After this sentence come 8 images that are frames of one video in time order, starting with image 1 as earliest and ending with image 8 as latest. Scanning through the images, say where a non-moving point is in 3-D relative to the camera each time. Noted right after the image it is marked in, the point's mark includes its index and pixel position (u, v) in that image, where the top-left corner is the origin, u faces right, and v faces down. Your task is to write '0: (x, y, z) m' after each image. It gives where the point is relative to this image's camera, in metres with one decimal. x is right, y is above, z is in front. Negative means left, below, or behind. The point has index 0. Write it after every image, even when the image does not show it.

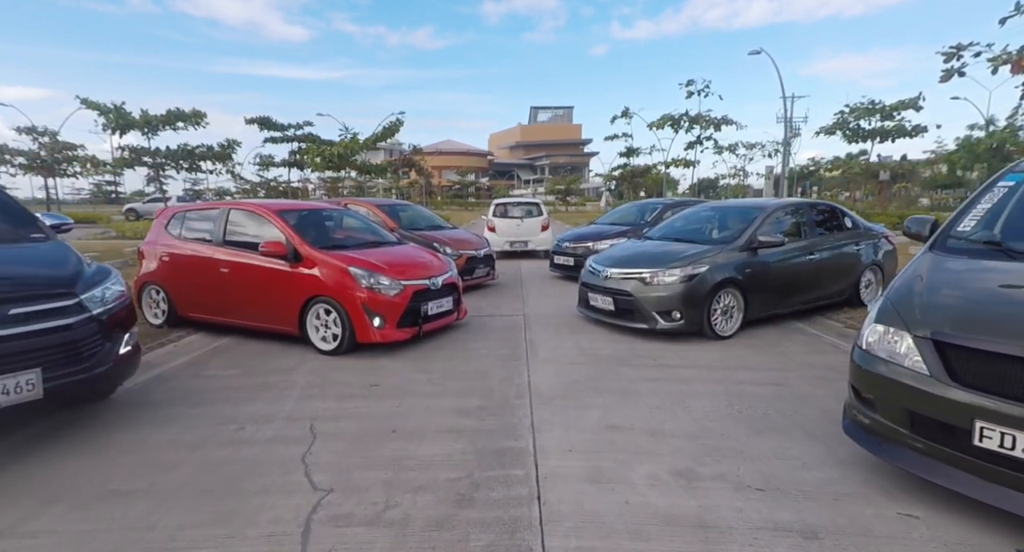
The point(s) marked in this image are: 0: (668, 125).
0: (+6.6, +6.4, +18.8) m
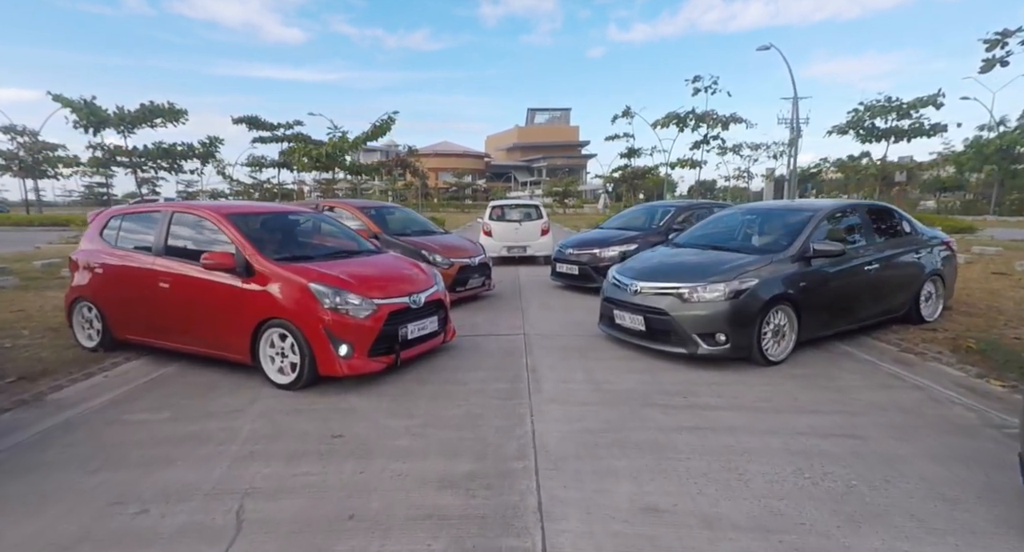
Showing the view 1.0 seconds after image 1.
0: (+6.5, +6.2, +18.1) m
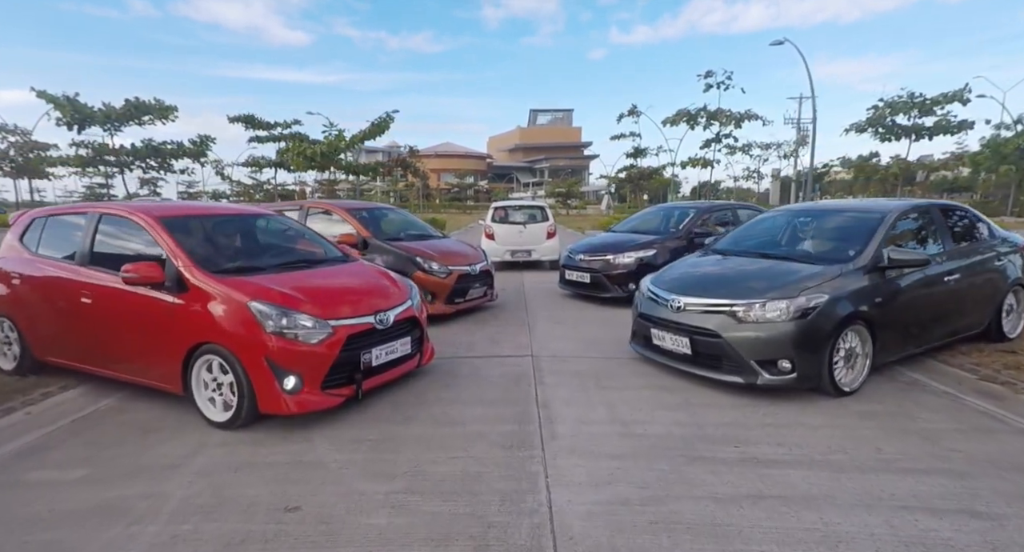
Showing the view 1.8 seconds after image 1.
0: (+6.7, +6.0, +17.3) m
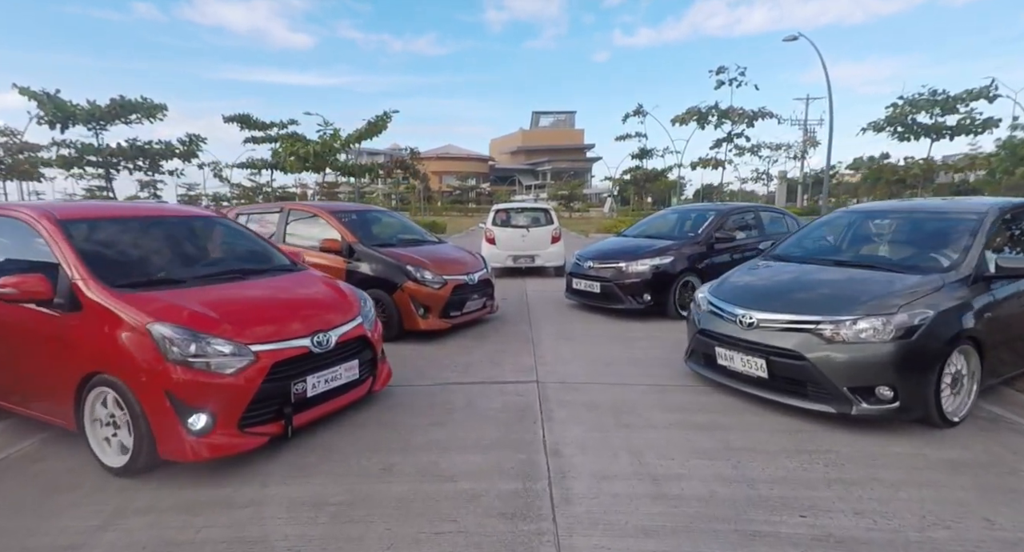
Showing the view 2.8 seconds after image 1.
0: (+6.7, +5.8, +16.6) m
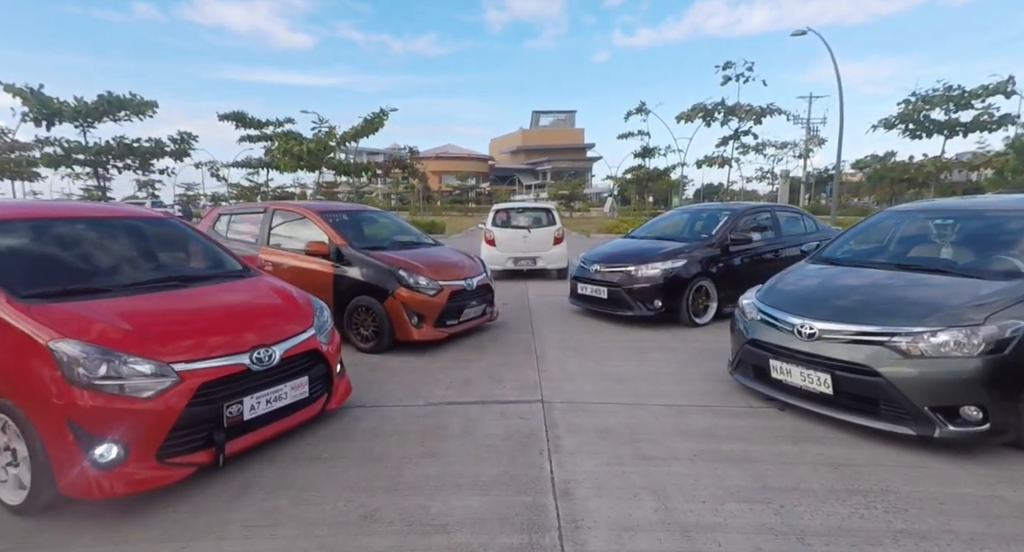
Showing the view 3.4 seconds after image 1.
0: (+6.8, +5.7, +16.2) m
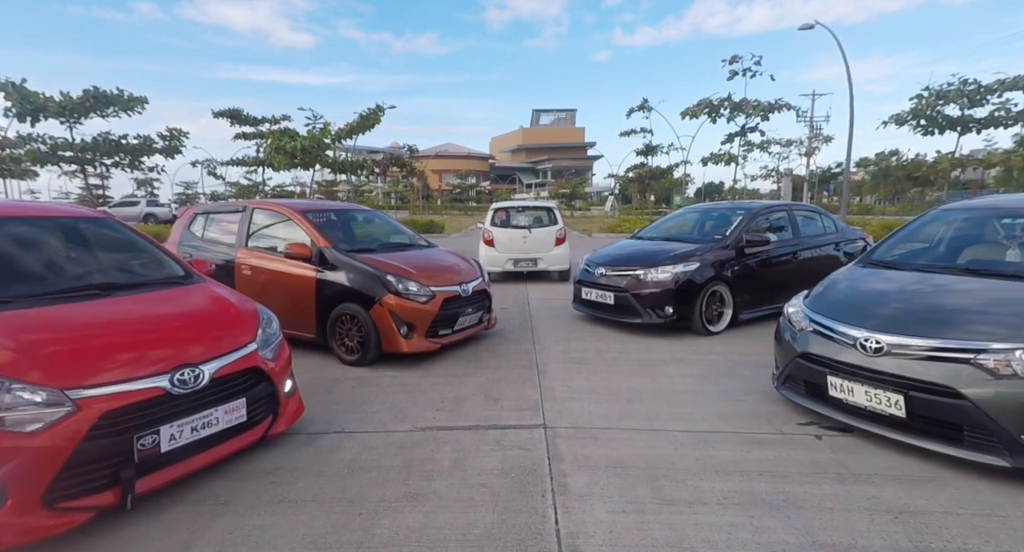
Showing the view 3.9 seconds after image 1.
0: (+6.8, +5.7, +15.7) m
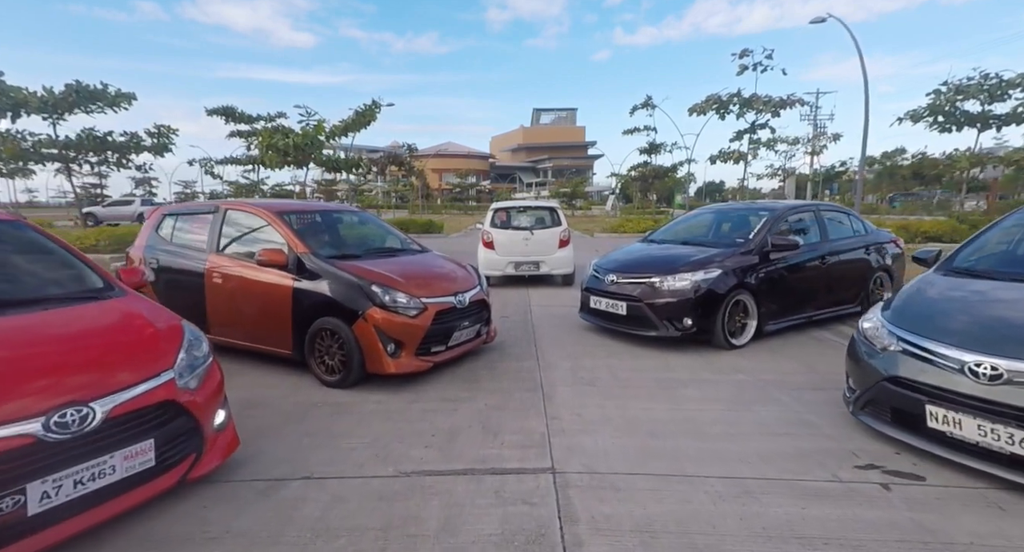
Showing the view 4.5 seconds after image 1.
0: (+6.8, +5.6, +15.2) m
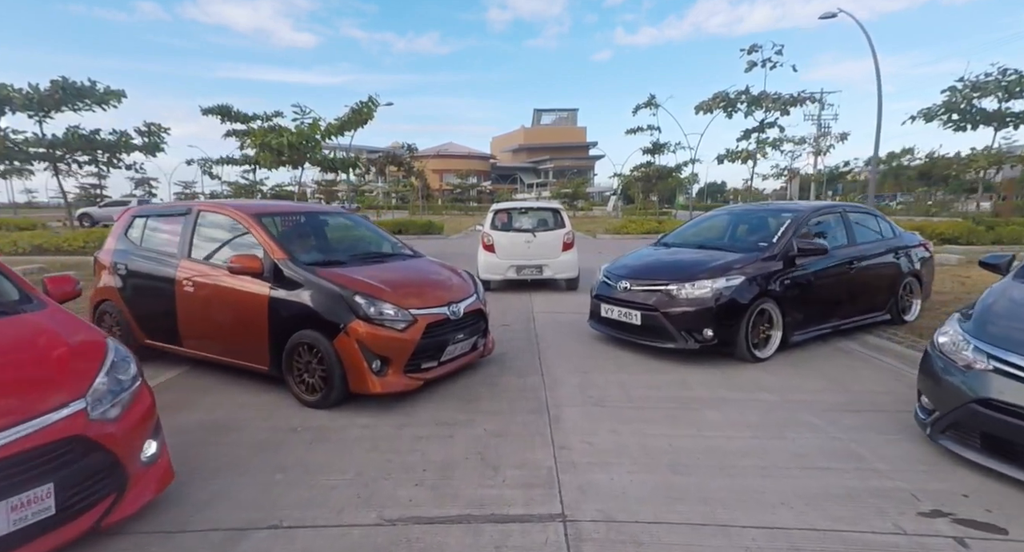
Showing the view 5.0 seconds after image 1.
0: (+6.8, +5.6, +14.8) m
